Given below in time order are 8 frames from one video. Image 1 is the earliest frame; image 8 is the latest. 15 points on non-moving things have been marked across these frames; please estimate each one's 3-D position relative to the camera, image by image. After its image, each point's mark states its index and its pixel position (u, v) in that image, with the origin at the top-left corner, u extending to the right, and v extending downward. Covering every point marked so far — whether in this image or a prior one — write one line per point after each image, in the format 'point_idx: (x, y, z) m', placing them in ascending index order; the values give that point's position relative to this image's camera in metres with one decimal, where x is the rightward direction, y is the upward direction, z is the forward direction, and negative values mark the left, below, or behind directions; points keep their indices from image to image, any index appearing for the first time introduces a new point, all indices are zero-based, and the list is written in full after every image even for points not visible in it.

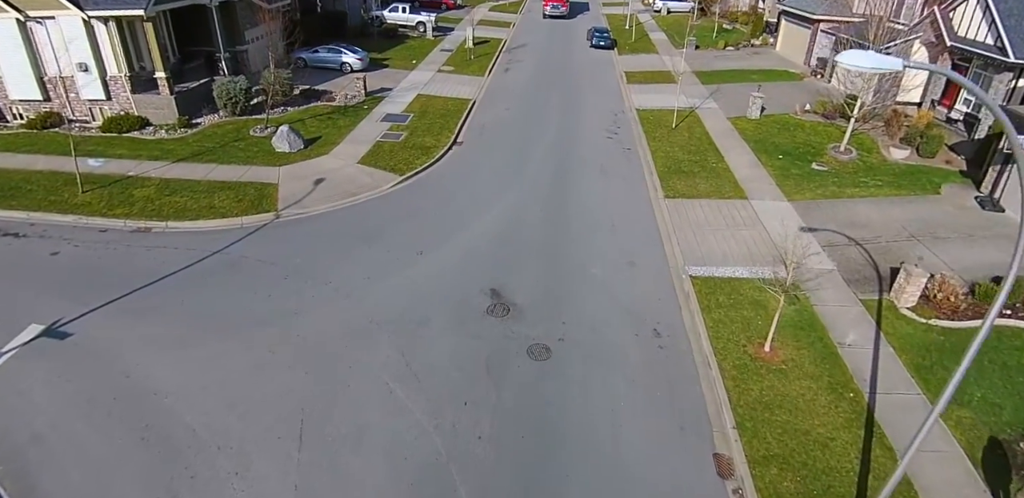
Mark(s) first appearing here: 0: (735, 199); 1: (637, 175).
0: (+7.2, +1.6, +18.4) m
1: (+4.4, +2.6, +19.9) m
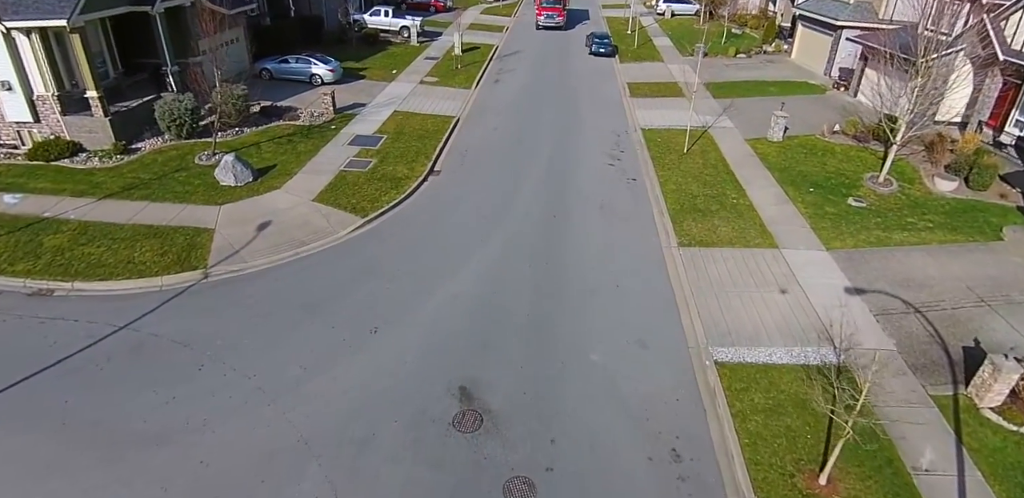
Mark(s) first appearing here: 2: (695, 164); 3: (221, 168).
0: (+6.7, 0.0, +15.4) m
1: (+3.9, +1.0, +16.8) m
2: (+6.3, +2.9, +19.9) m
3: (-9.1, +2.5, +18.0) m
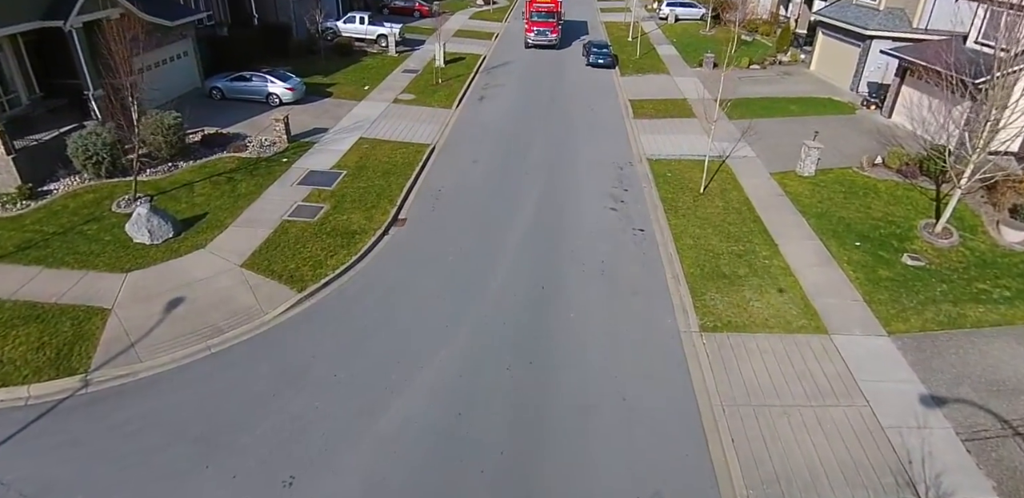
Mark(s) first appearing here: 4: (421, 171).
0: (+6.2, -1.8, +12.1) m
1: (+3.4, -0.8, +13.5) m
2: (+5.8, +1.2, +16.6) m
3: (-9.6, +0.7, +14.7) m
4: (-2.9, +2.5, +18.4) m
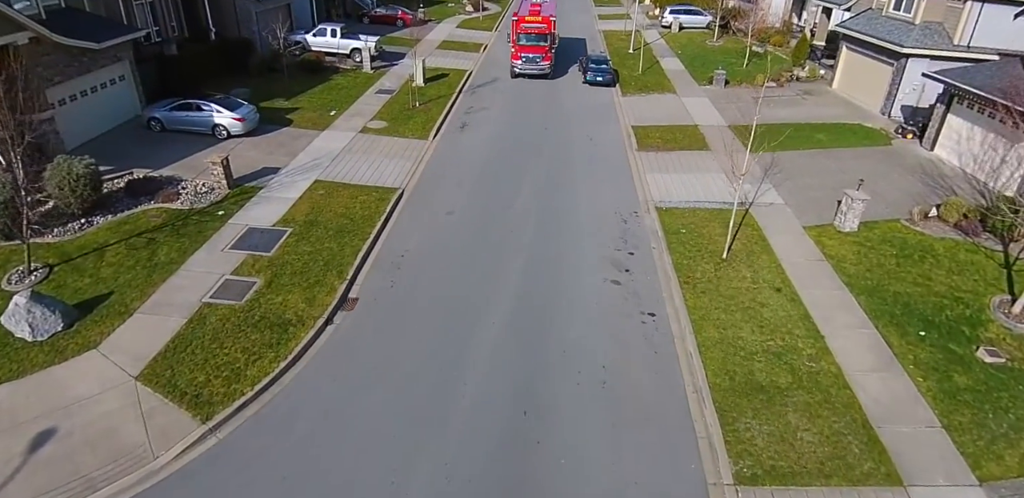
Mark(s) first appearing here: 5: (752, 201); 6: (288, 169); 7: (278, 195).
0: (+5.7, -3.7, +9.1) m
1: (+2.9, -2.7, +10.5) m
2: (+5.3, -0.7, +13.5) m
3: (-10.1, -1.3, +11.6) m
4: (-3.4, +0.6, +15.3) m
5: (+7.0, +1.4, +16.9) m
6: (-7.0, +2.5, +18.1) m
7: (-6.7, +1.5, +16.6) m
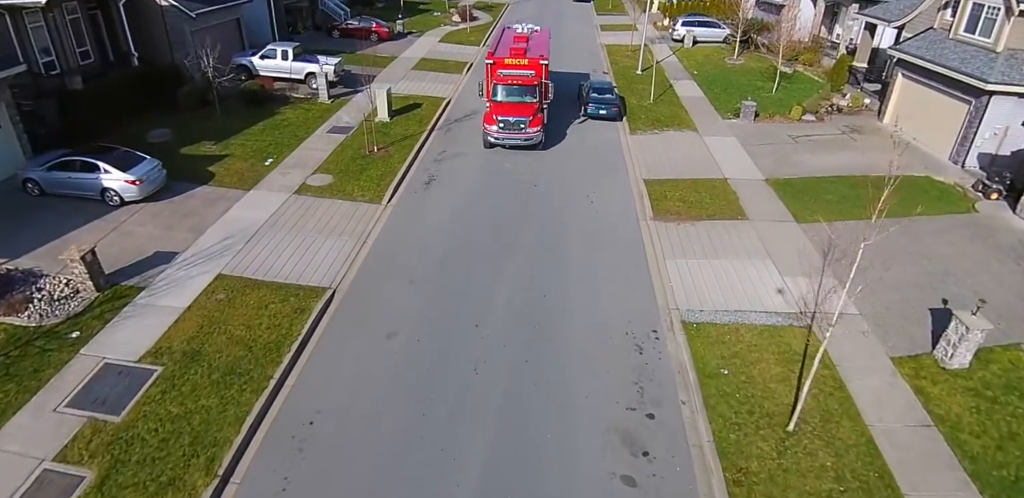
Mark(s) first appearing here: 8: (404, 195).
0: (+5.1, -6.4, +4.6) m
1: (+2.3, -5.4, +6.0) m
2: (+4.6, -3.4, +9.1) m
3: (-10.7, -4.0, +7.2) m
4: (-4.0, -2.1, +10.9) m
5: (+6.3, -1.3, +12.4) m
6: (-7.6, -0.2, +13.6) m
7: (-7.3, -1.1, +12.2) m
8: (-3.0, +1.5, +16.3) m
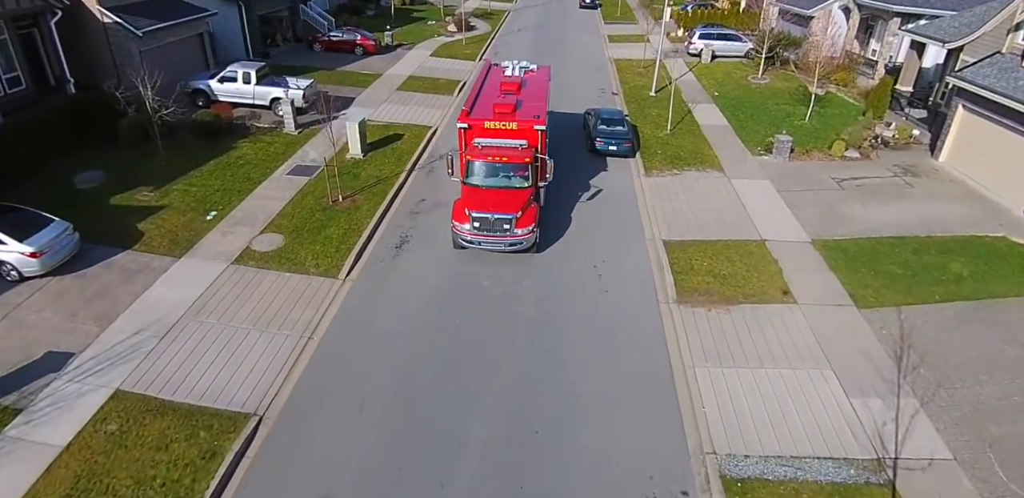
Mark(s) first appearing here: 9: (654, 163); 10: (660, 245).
0: (+4.7, -8.4, +1.7) m
1: (+1.9, -7.4, +3.1) m
2: (+4.3, -5.4, +6.1) m
3: (-11.1, -5.8, +4.4) m
4: (-4.3, -4.0, +7.9) m
5: (+6.1, -3.2, +9.4) m
6: (-7.9, -2.0, +10.7) m
7: (-7.6, -3.0, +9.3) m
8: (-3.2, -0.4, +13.3) m
9: (+4.5, +2.7, +18.6) m
10: (+3.6, +0.1, +14.3) m
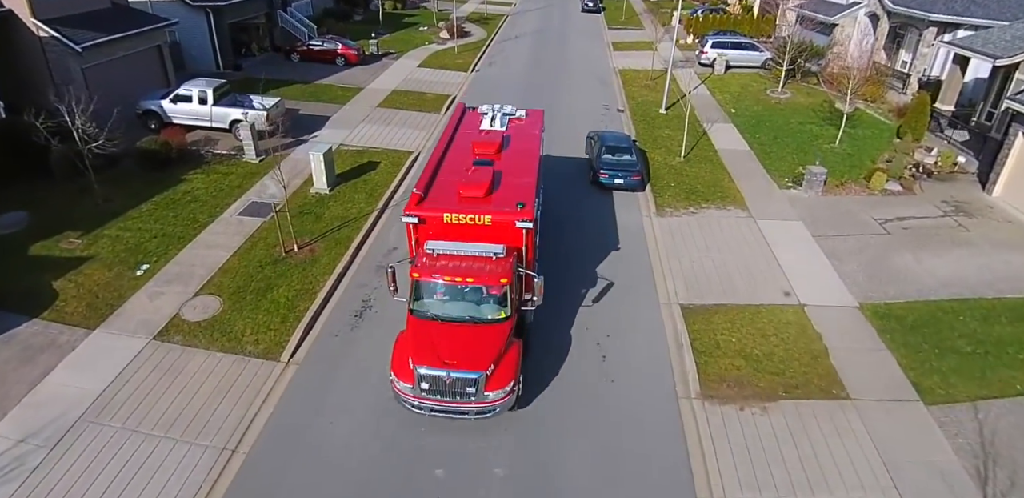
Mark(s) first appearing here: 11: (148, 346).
0: (+4.4, -9.8, -0.7) m
1: (+1.6, -8.8, +0.7) m
2: (+4.0, -6.8, +3.7) m
3: (-11.4, -7.2, +2.0) m
4: (-4.6, -5.3, +5.6) m
5: (+5.8, -4.6, +7.0) m
6: (-8.2, -3.4, +8.4) m
7: (-7.9, -4.3, +6.9) m
8: (-3.5, -1.7, +11.0) m
9: (+4.3, +1.3, +16.2) m
10: (+3.3, -1.3, +11.9) m
11: (-6.7, -1.7, +10.8) m
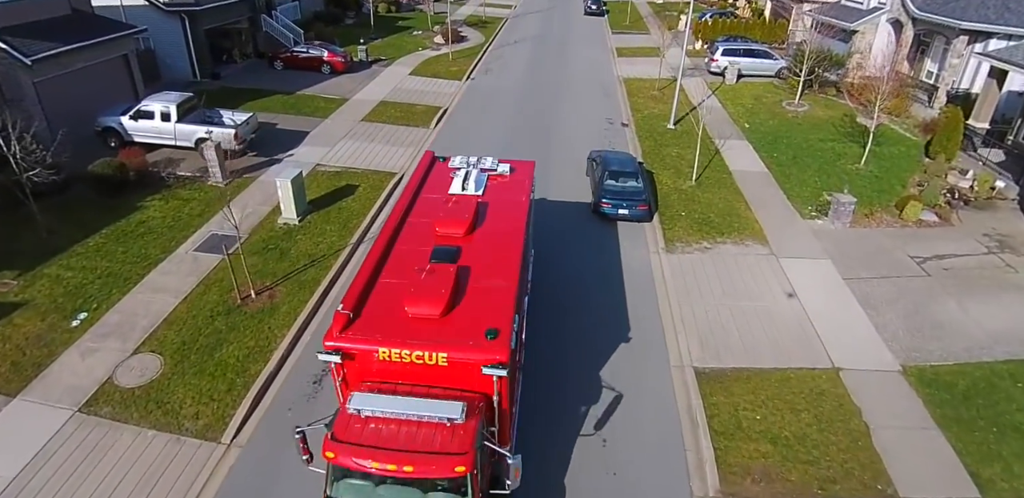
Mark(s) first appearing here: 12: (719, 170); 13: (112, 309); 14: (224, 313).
0: (+4.0, -10.8, -2.3) m
1: (+1.2, -9.8, -0.9) m
2: (+3.7, -7.7, +2.1) m
3: (-11.7, -8.1, +0.5) m
4: (-4.9, -6.3, +4.0) m
5: (+5.5, -5.6, +5.3) m
6: (-8.4, -4.3, +6.8) m
7: (-8.2, -5.2, +5.4) m
8: (-3.7, -2.7, +9.4) m
9: (+4.1, +0.4, +14.6) m
10: (+3.1, -2.2, +10.3) m
11: (-6.9, -2.6, +9.2) m
12: (+6.2, +2.4, +17.6) m
13: (-7.8, -1.2, +11.4) m
14: (-5.4, -1.3, +11.2) m
